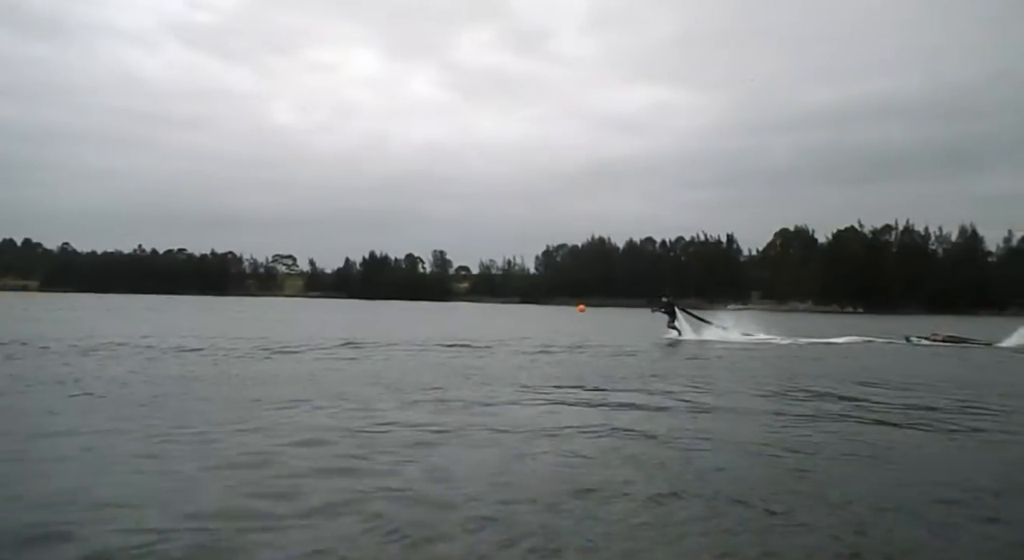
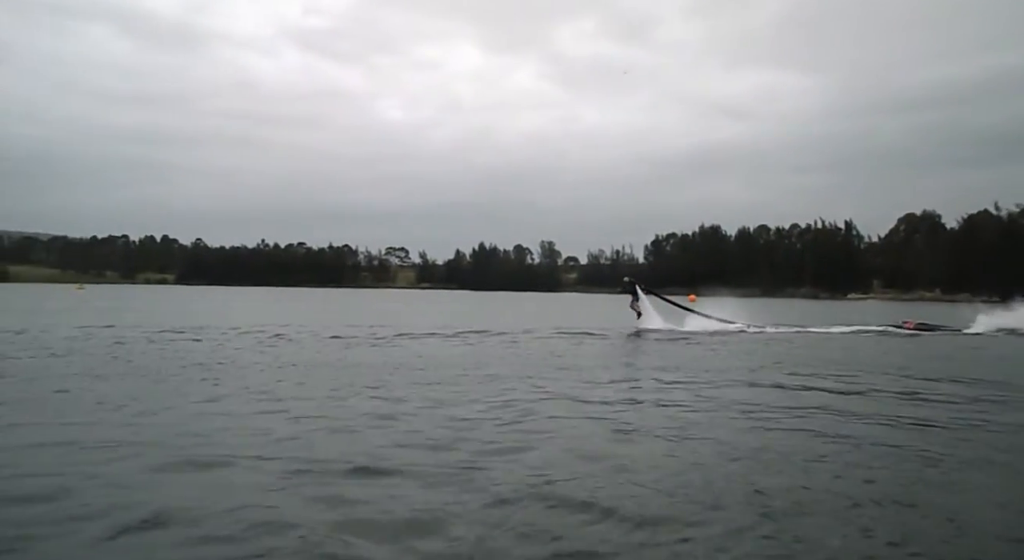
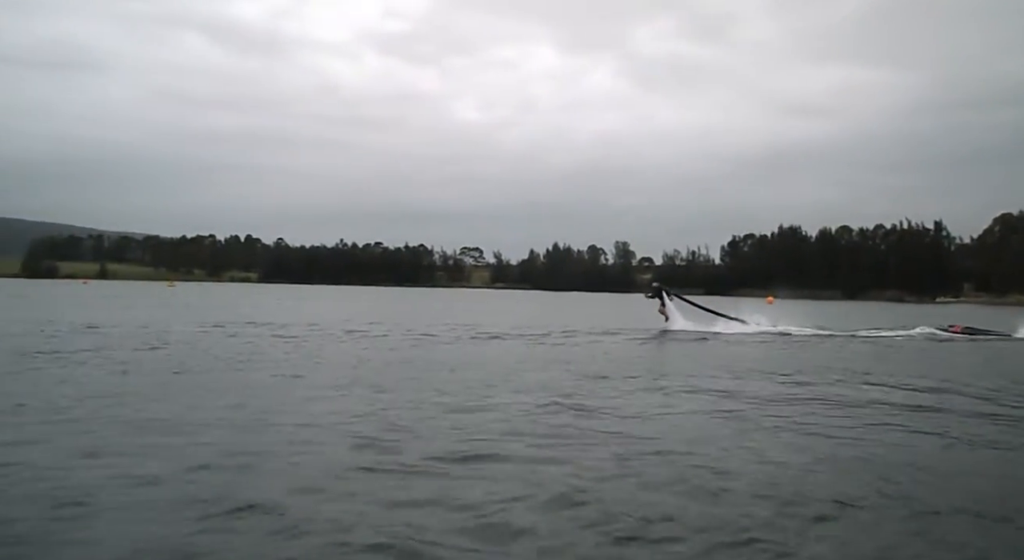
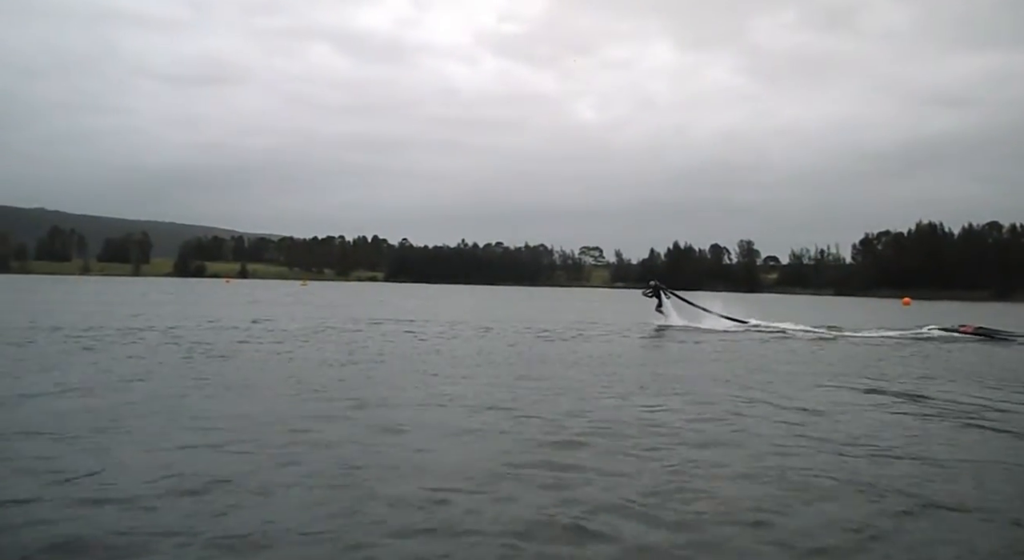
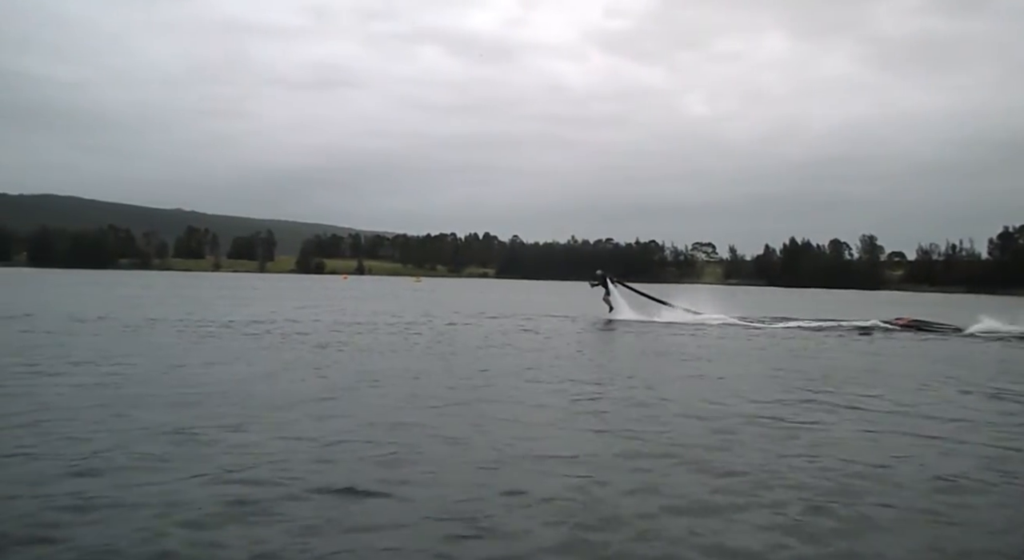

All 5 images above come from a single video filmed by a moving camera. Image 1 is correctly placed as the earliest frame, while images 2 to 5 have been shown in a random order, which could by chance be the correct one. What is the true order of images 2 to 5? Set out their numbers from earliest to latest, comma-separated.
2, 3, 4, 5
